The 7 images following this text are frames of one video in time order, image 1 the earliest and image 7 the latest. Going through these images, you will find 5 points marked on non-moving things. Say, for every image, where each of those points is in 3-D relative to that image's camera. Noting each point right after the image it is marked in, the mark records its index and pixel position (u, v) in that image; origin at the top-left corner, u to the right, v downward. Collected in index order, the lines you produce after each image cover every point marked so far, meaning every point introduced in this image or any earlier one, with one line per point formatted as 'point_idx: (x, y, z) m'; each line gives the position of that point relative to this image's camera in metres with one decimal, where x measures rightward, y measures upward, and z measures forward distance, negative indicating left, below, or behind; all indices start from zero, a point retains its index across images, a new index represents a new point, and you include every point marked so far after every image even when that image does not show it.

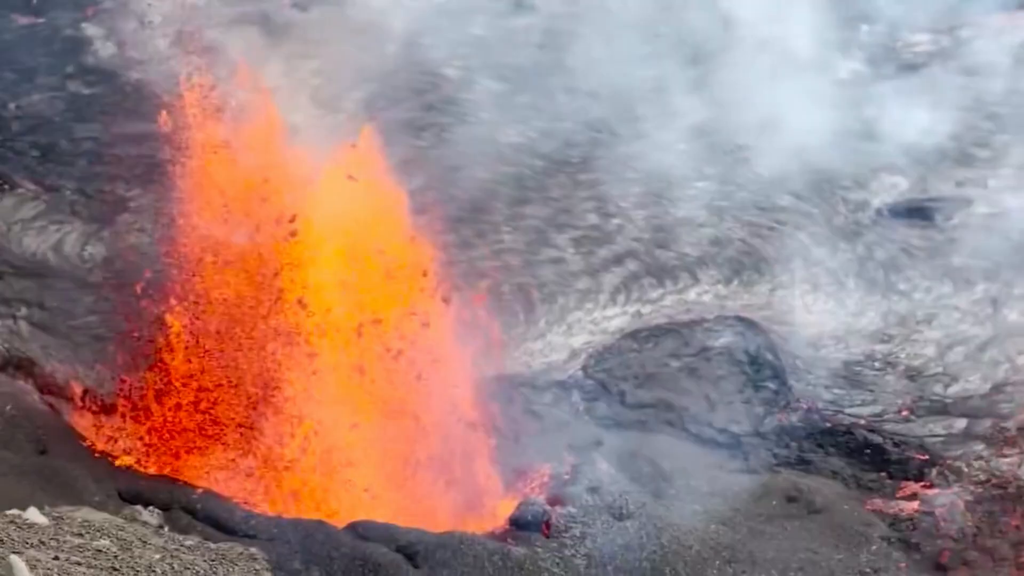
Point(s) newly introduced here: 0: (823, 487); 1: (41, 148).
0: (+3.6, -2.4, +12.0) m
1: (-7.3, +2.1, +16.0) m
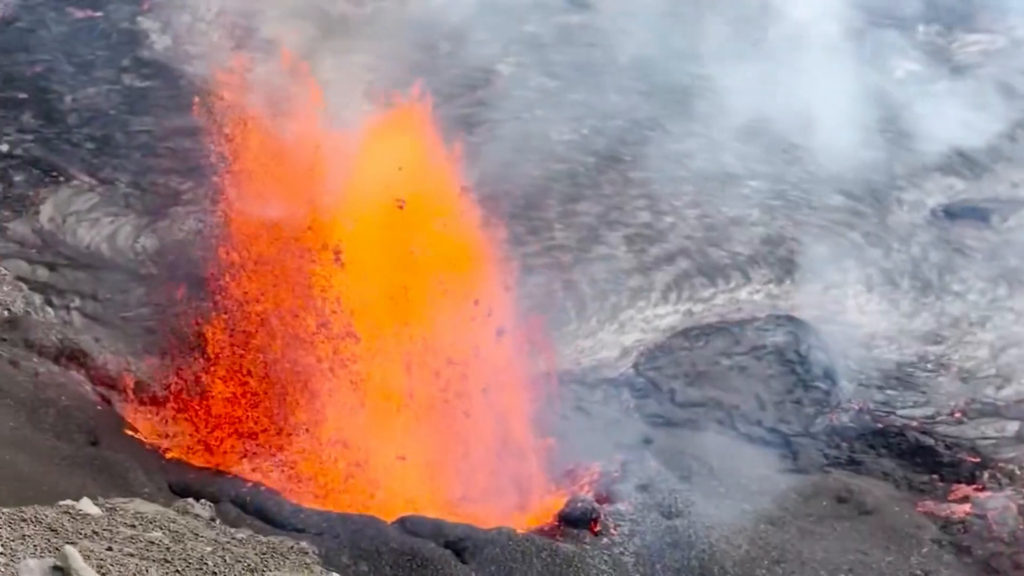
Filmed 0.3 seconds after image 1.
0: (+4.3, -2.4, +12.0) m
1: (-6.6, +2.3, +15.9) m
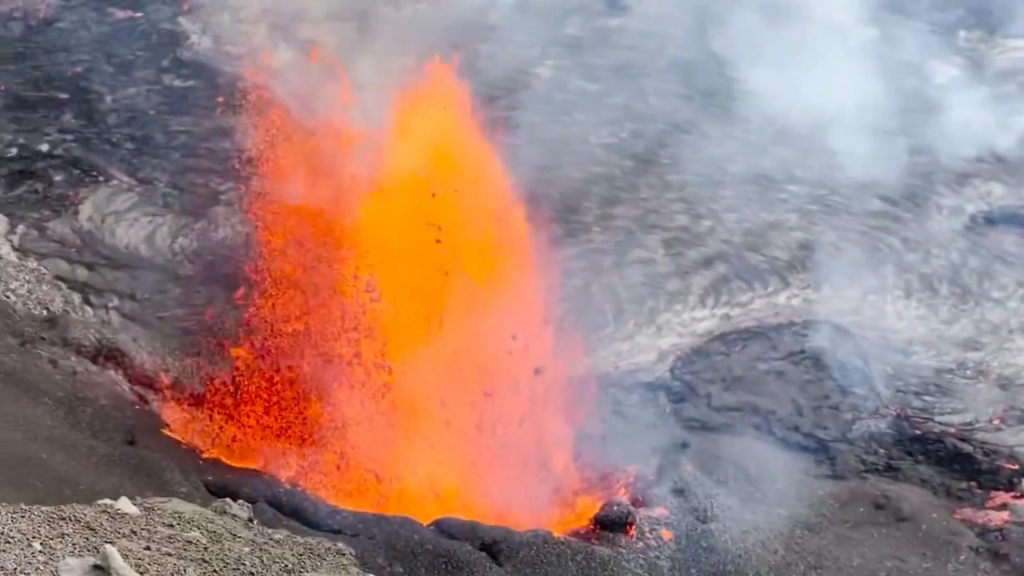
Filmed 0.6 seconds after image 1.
0: (+4.8, -2.5, +12.0) m
1: (-6.0, +2.3, +16.0) m
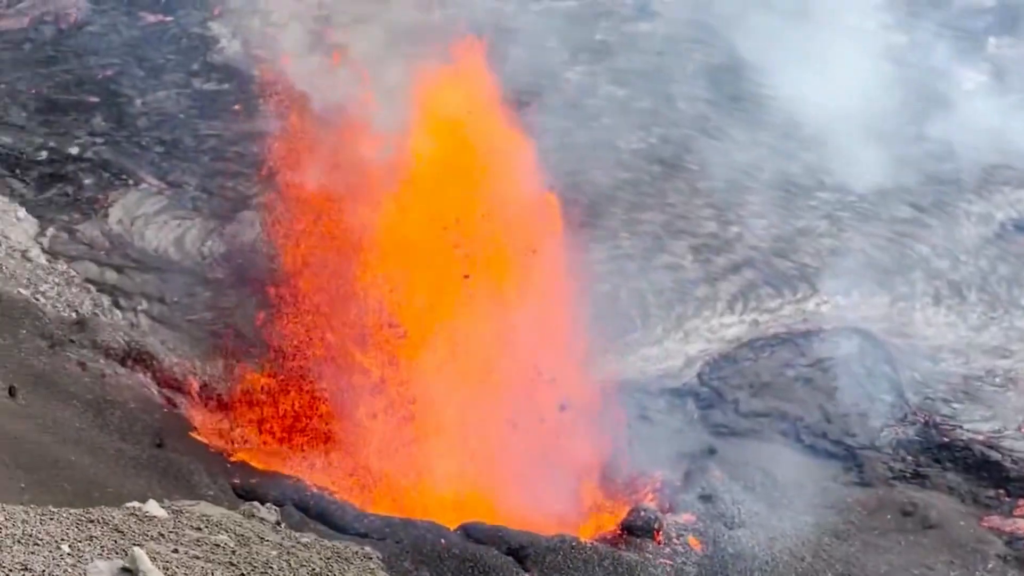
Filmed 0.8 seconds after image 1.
0: (+5.2, -2.6, +12.0) m
1: (-5.6, +2.3, +16.0) m
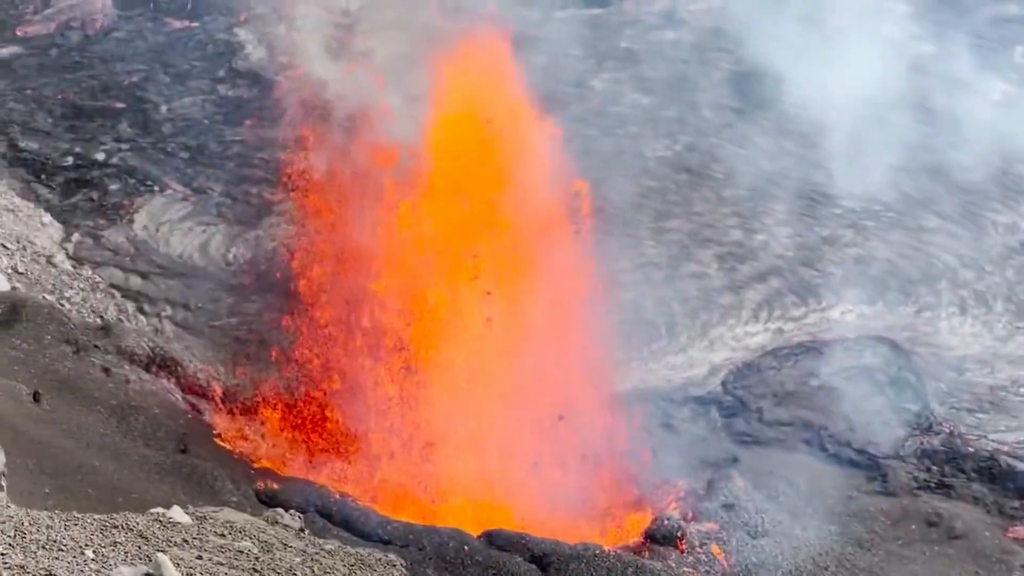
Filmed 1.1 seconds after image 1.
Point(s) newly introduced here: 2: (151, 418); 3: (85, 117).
0: (+5.5, -2.7, +11.9) m
1: (-5.2, +2.2, +16.0) m
2: (-4.3, -1.6, +12.1) m
3: (-7.1, +2.8, +16.6) m
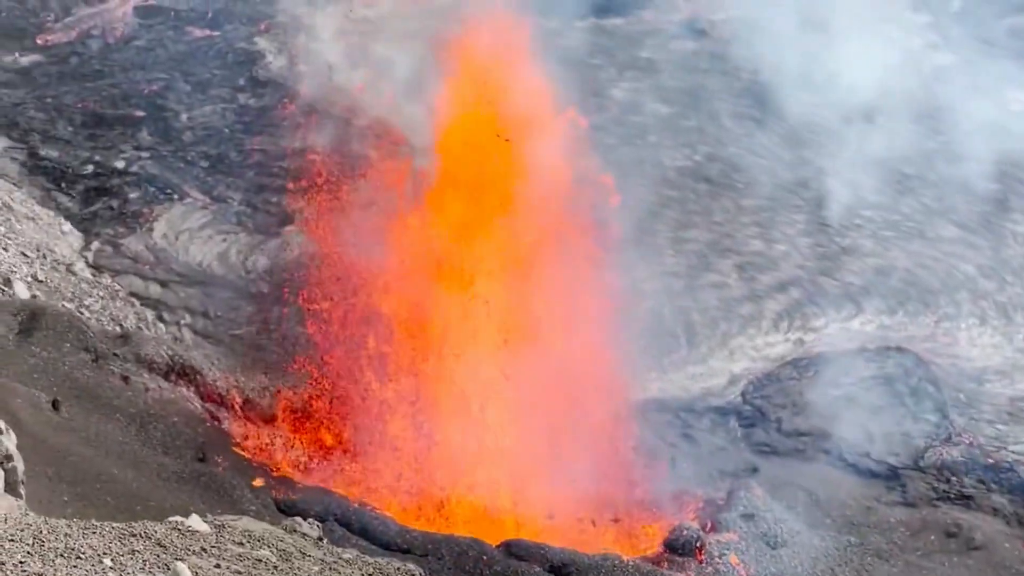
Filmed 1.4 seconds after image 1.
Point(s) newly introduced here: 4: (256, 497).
0: (+5.7, -2.8, +11.9) m
1: (-5.0, +2.1, +16.0) m
2: (-4.1, -1.7, +12.0) m
3: (-6.8, +2.7, +16.6) m
4: (-2.8, -2.4, +11.2) m
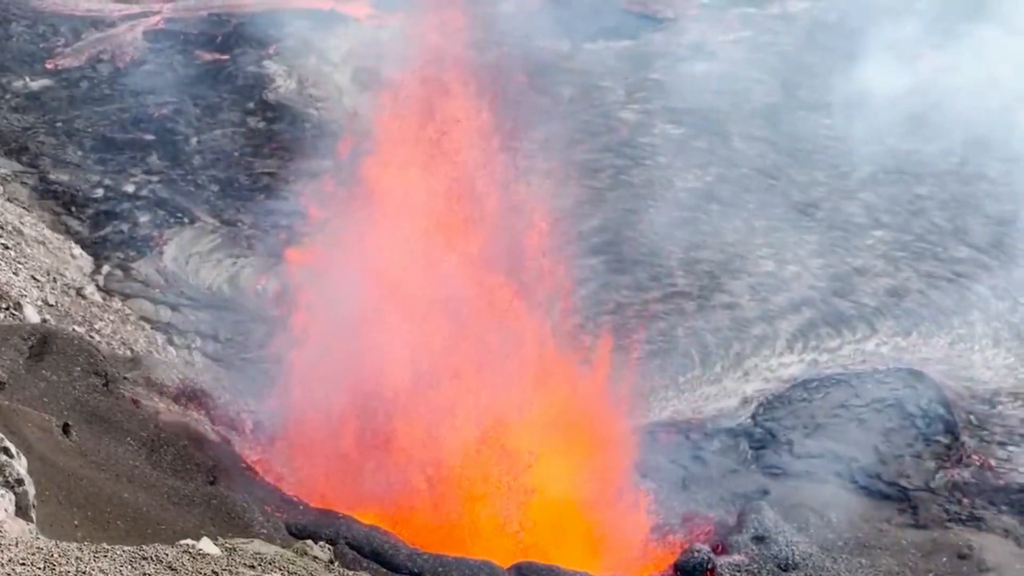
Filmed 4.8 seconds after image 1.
0: (+5.9, -3.1, +11.9) m
1: (-4.8, +1.8, +16.0) m
2: (-3.9, -2.0, +12.1) m
3: (-6.7, +2.4, +16.6) m
4: (-2.7, -2.7, +11.2) m
